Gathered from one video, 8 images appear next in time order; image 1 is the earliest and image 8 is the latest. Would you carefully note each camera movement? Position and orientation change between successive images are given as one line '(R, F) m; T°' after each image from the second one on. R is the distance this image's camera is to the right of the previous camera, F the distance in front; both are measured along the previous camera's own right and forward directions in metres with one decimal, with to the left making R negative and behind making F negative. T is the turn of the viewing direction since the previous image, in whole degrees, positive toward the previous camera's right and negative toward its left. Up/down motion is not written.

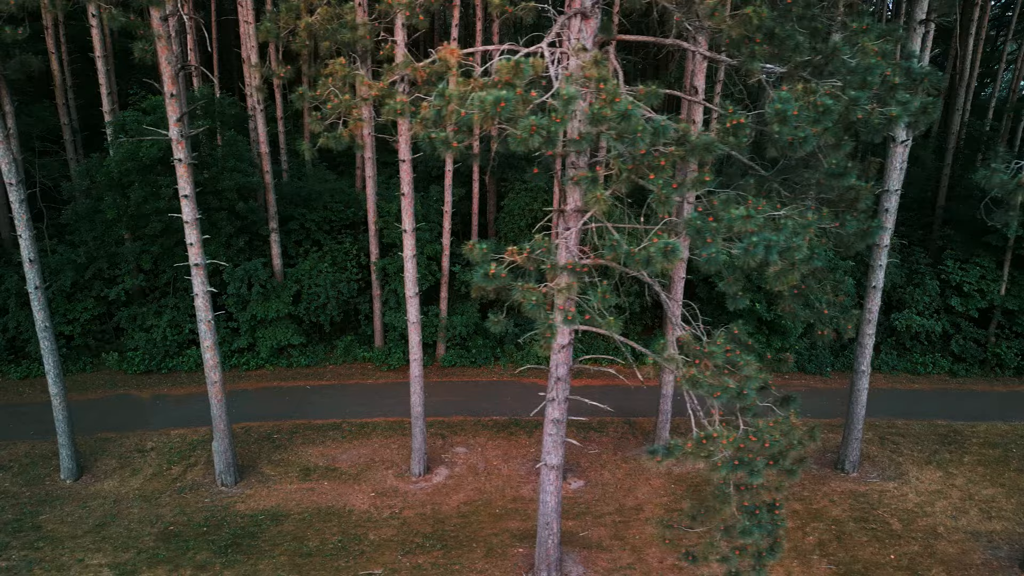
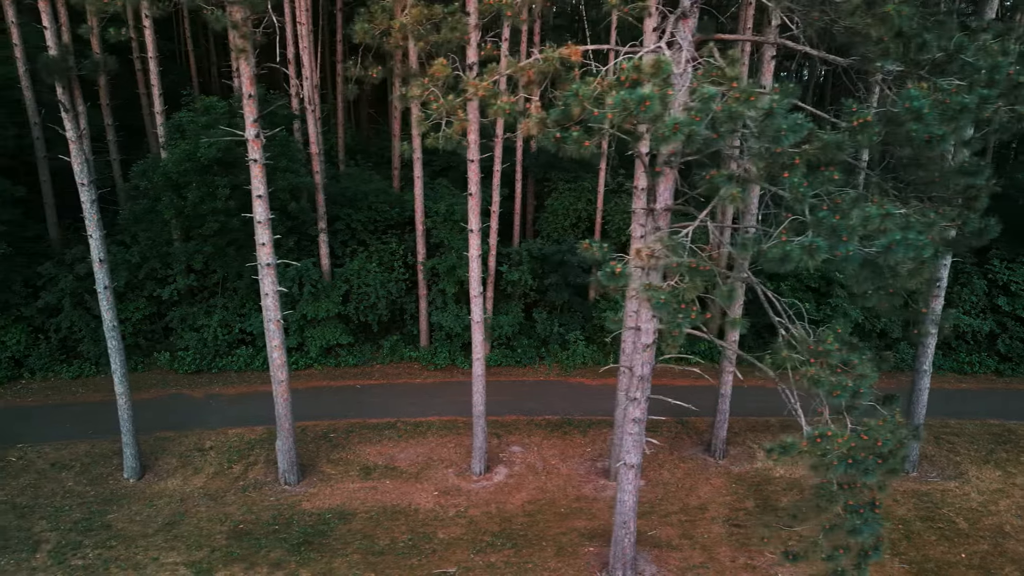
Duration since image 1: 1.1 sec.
(-2.1, 0.0) m; 0°
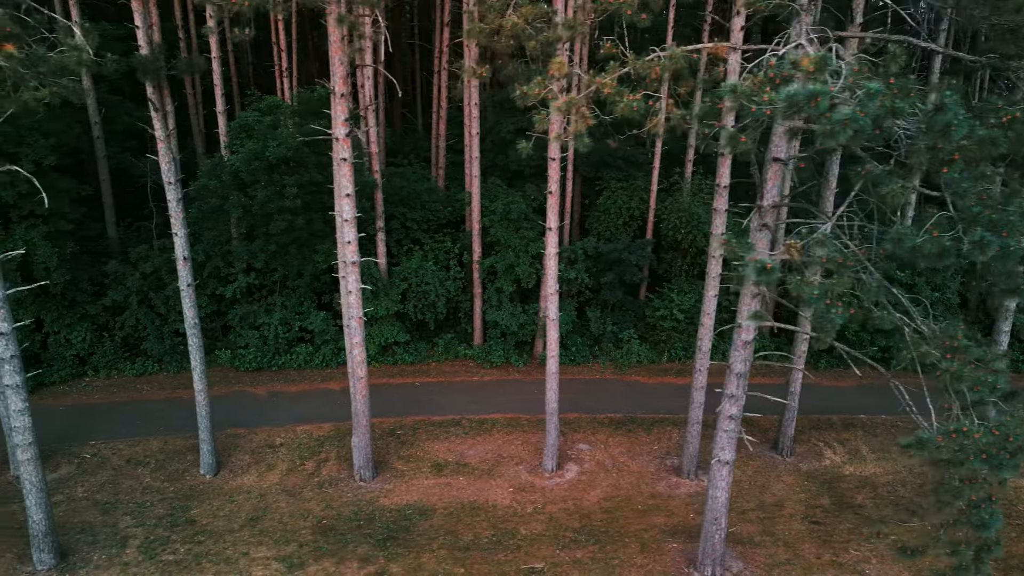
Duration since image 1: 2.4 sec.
(-2.5, -0.1) m; 0°
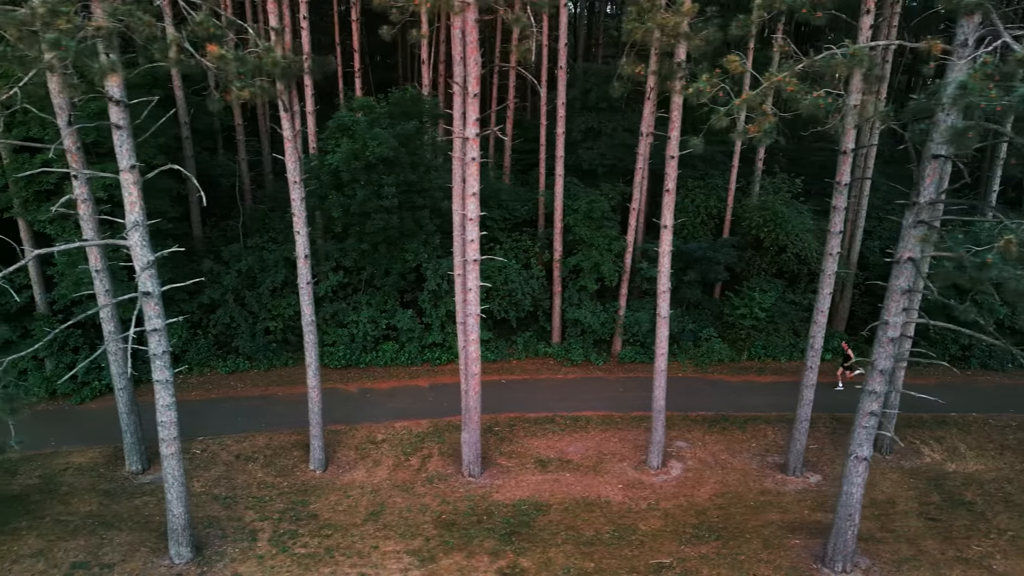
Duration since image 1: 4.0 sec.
(-3.6, -0.1) m; 0°
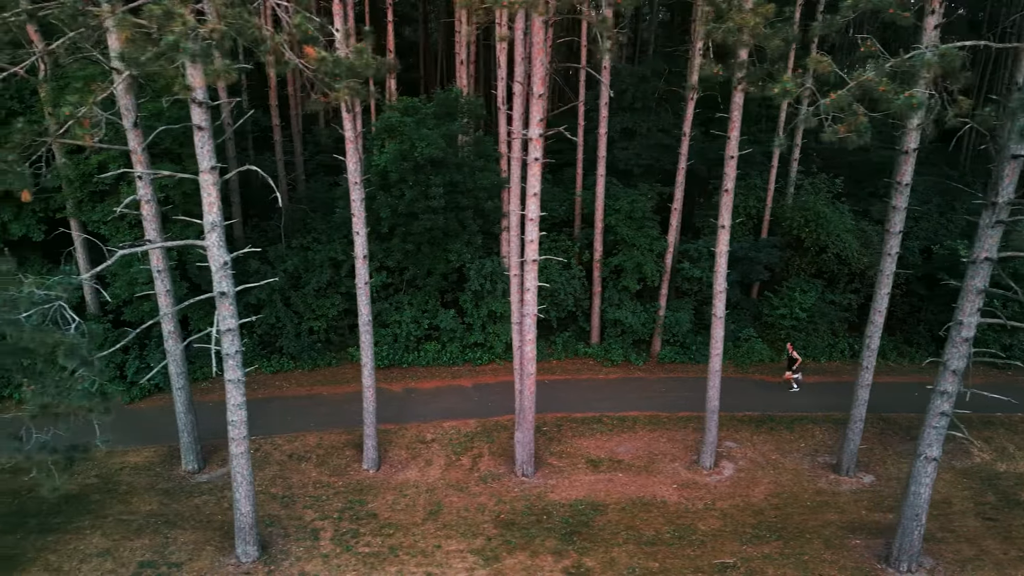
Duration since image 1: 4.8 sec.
(-1.8, 0.0) m; 0°
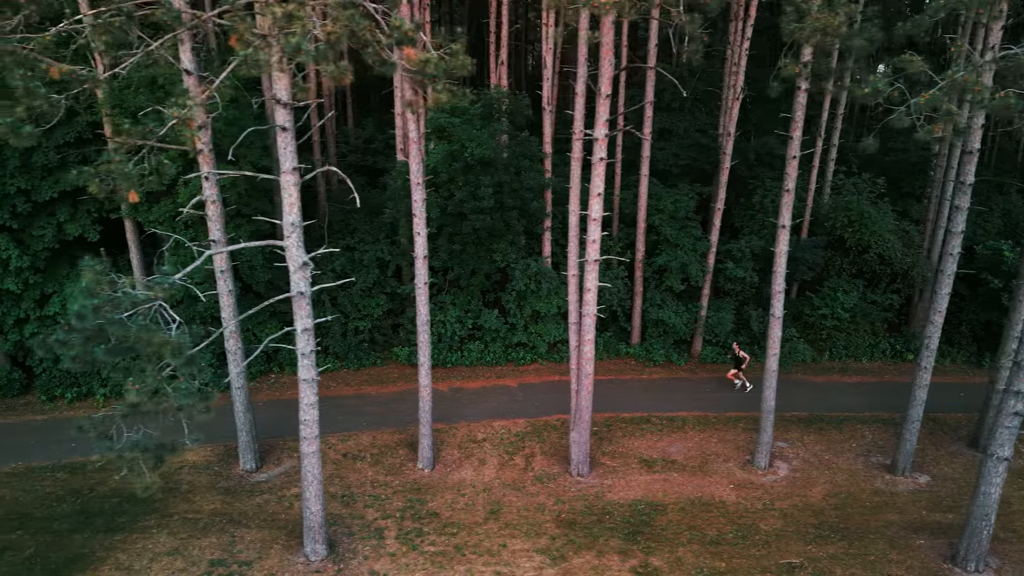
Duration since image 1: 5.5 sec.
(-1.9, 0.0) m; 0°
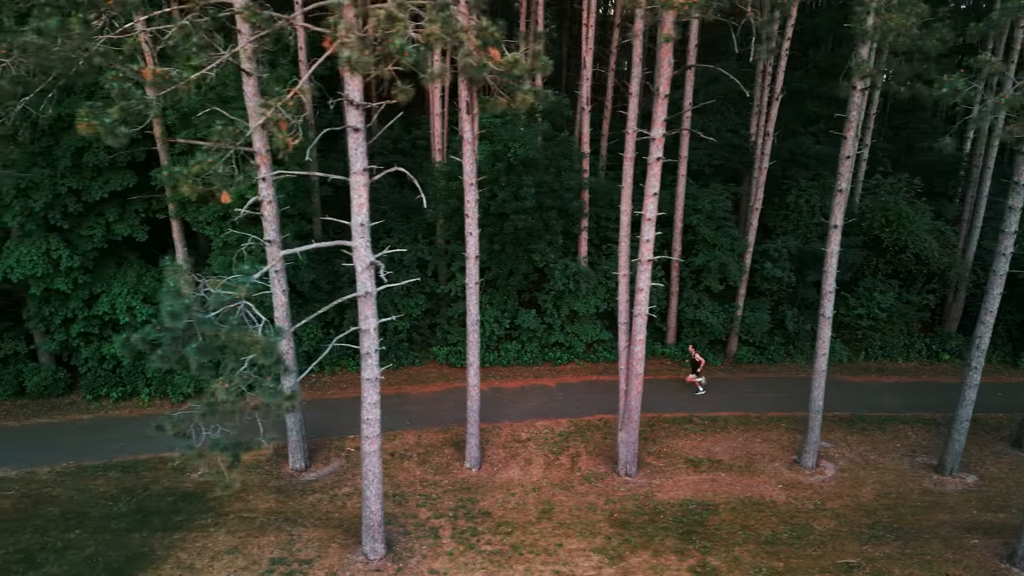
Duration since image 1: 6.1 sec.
(-1.6, 0.0) m; 0°
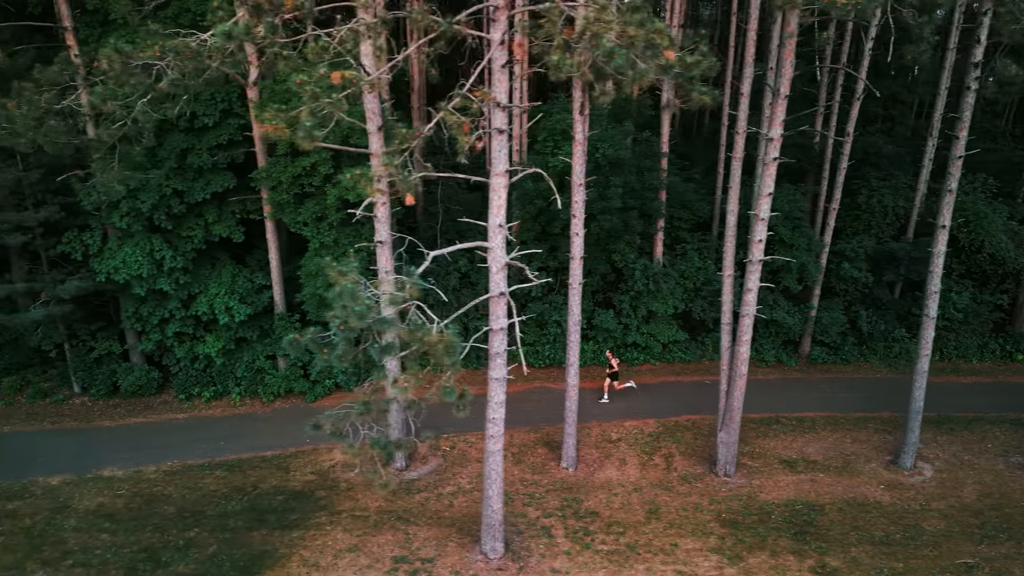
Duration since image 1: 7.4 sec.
(-3.4, -0.1) m; 0°
